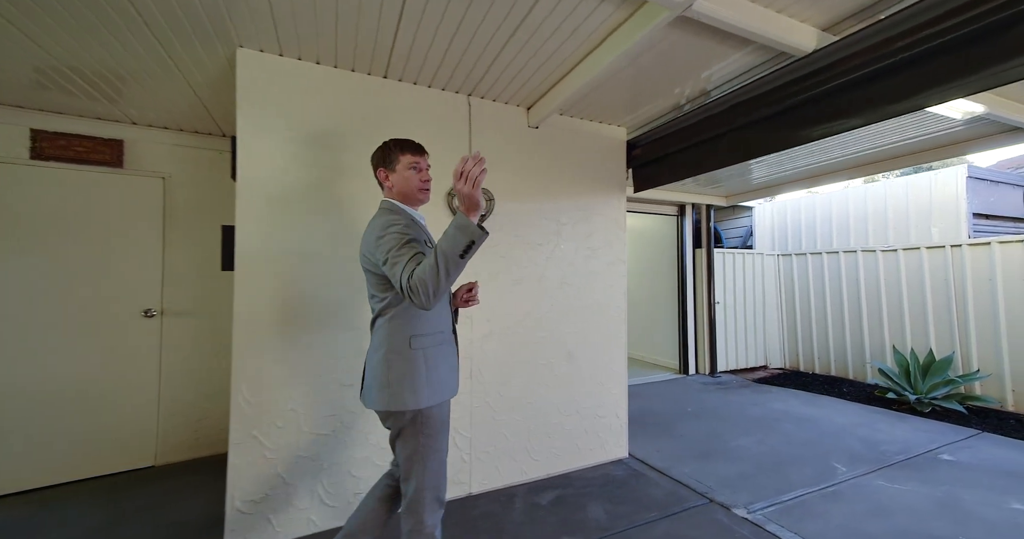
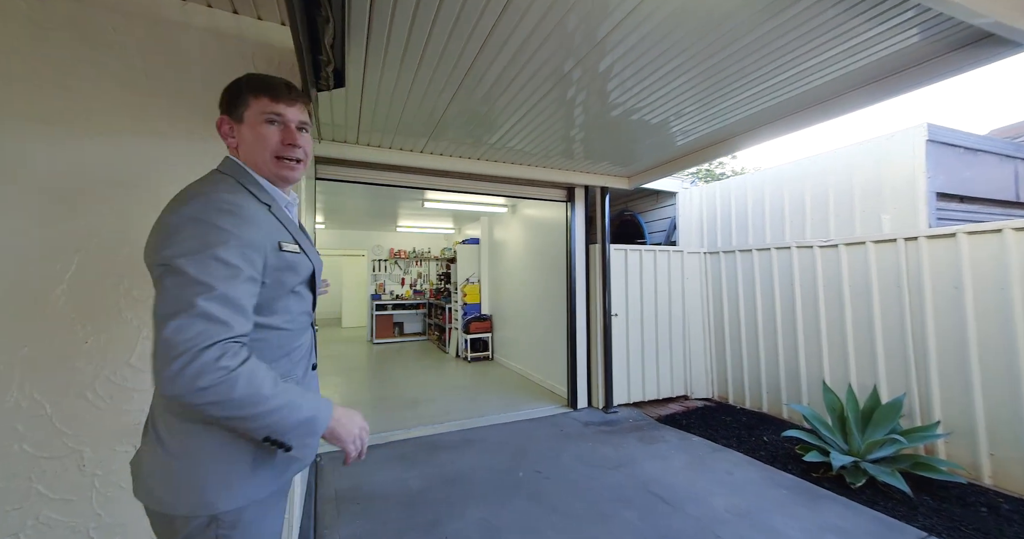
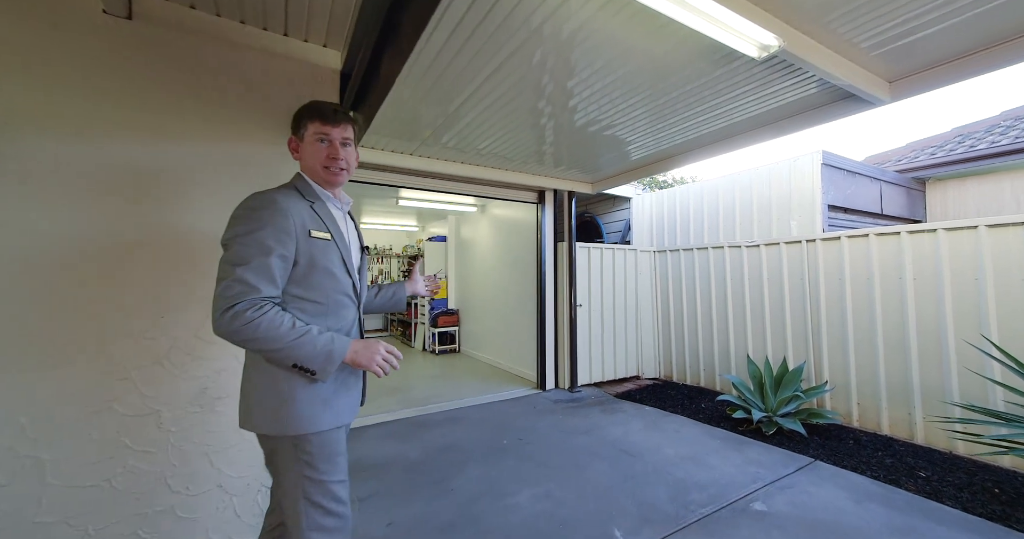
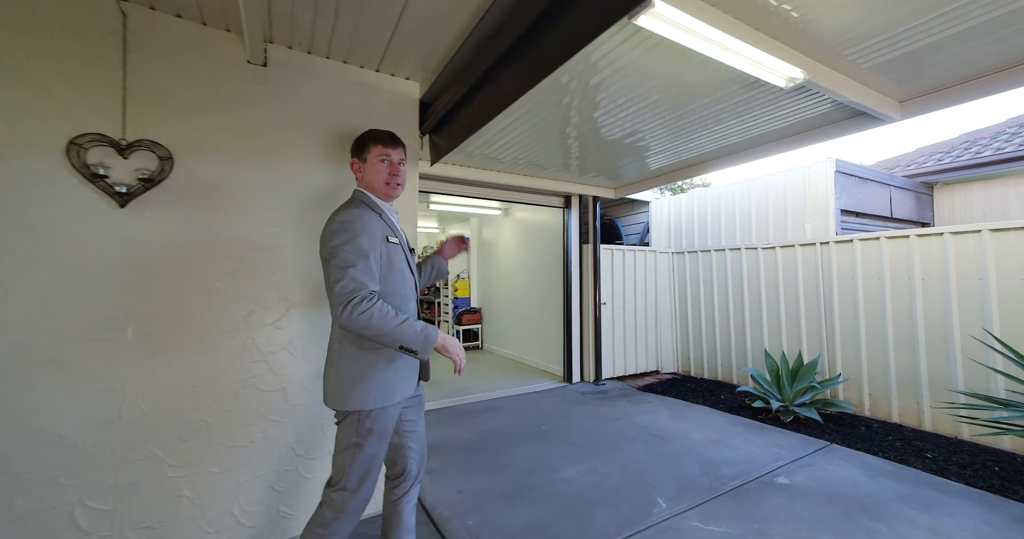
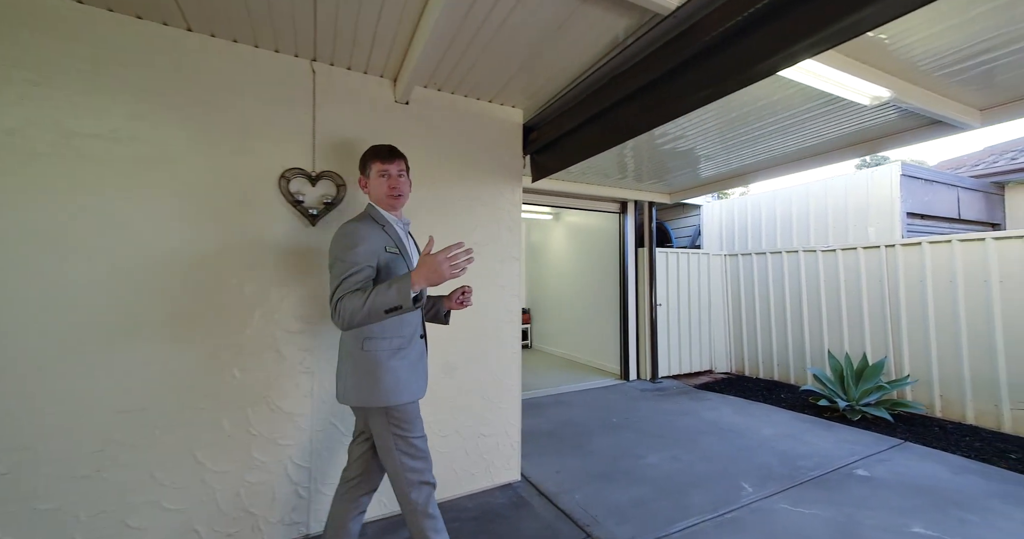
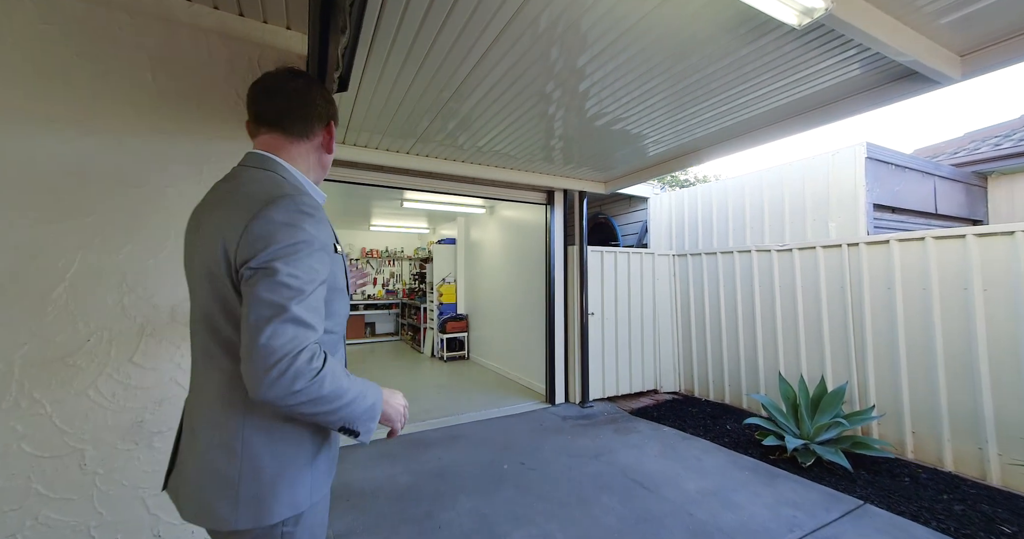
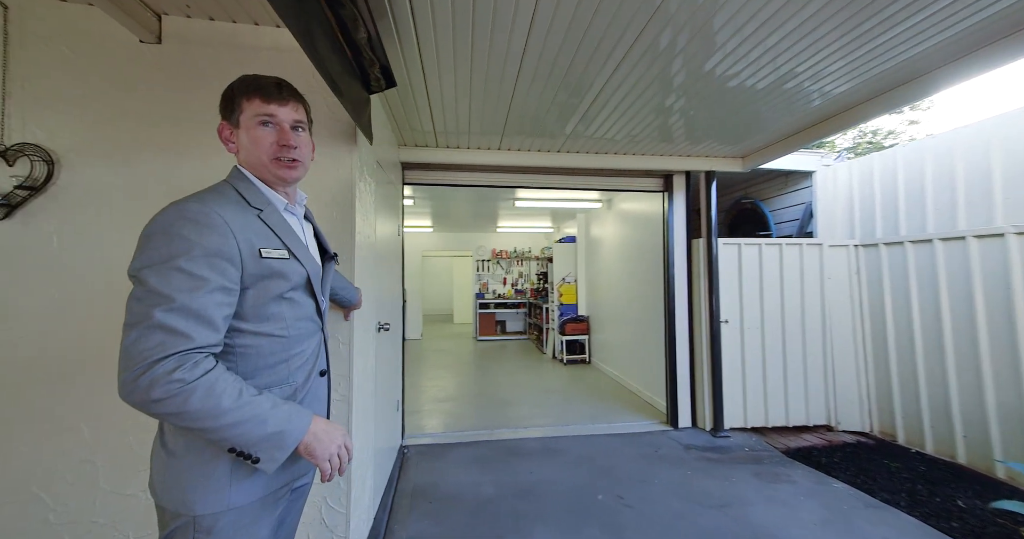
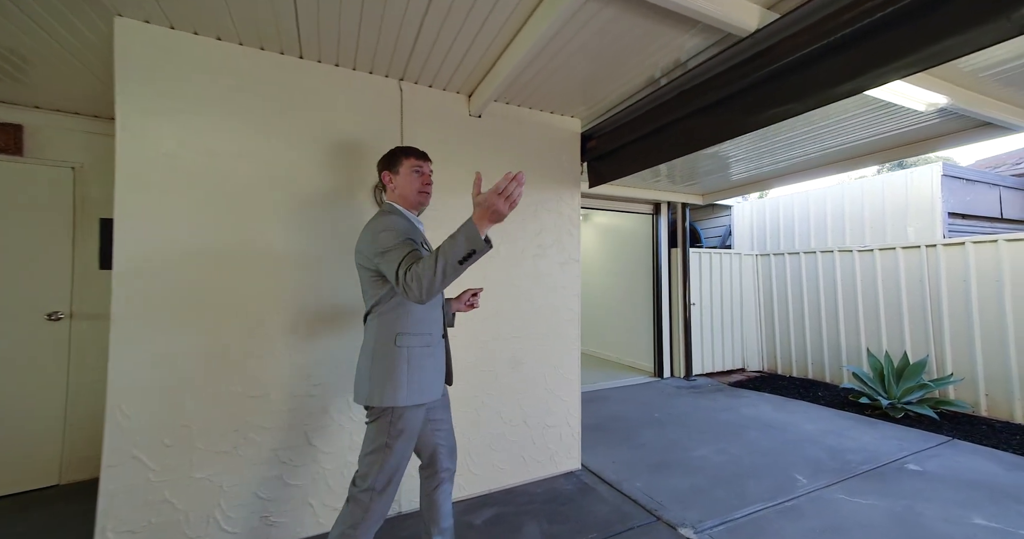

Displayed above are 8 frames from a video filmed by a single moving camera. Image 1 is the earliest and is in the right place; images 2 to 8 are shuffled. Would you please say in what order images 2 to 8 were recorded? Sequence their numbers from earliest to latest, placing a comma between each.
8, 5, 4, 3, 6, 2, 7
